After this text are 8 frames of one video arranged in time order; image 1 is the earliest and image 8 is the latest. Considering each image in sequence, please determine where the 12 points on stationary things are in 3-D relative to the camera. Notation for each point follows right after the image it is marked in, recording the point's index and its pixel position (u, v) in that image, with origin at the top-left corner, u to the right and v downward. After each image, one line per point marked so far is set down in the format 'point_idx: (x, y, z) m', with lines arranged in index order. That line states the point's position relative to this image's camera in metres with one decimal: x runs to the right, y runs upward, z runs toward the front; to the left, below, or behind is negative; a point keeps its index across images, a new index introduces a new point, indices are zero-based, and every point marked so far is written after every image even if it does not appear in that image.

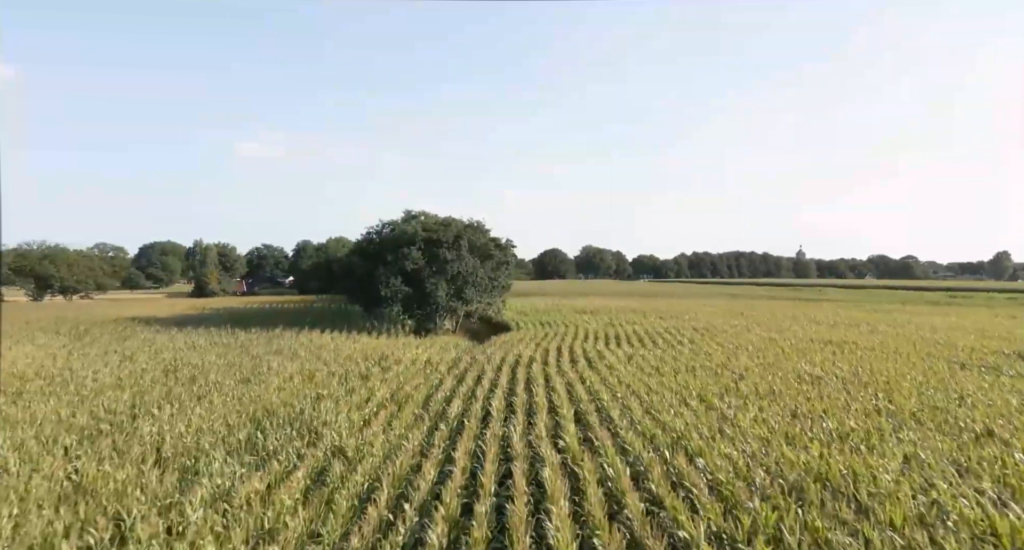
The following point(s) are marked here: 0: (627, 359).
0: (+2.6, -1.9, +14.7) m
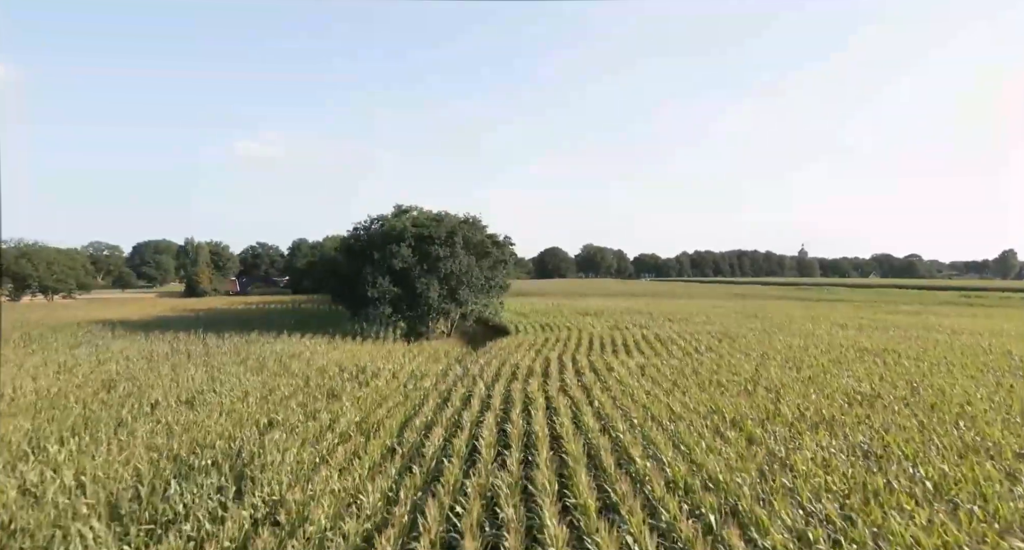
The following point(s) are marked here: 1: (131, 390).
0: (+2.5, -1.9, +12.9) m
1: (-5.9, -1.8, +10.3) m
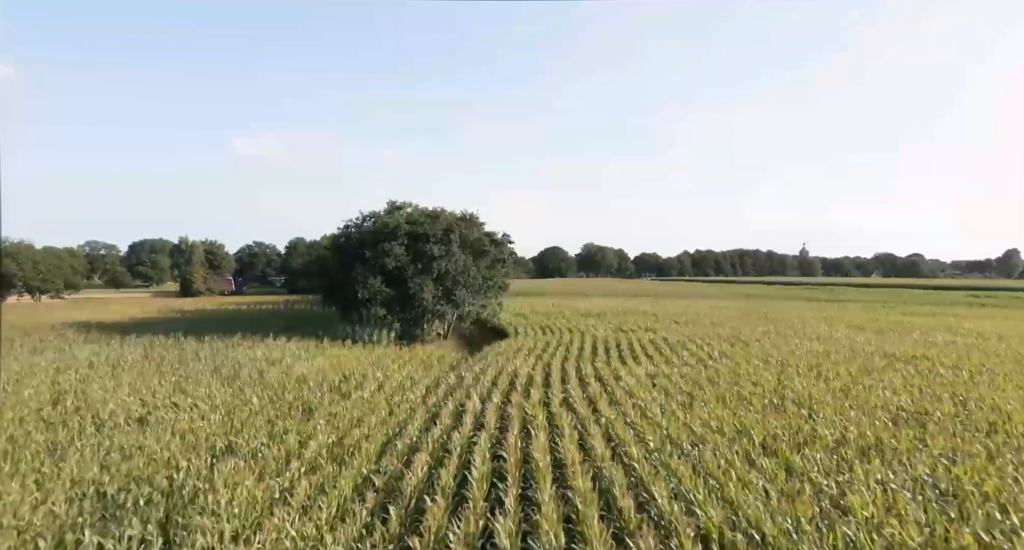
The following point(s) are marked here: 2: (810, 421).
0: (+2.4, -1.9, +11.8) m
1: (-5.9, -1.8, +9.2) m
2: (+3.6, -1.8, +8.1) m
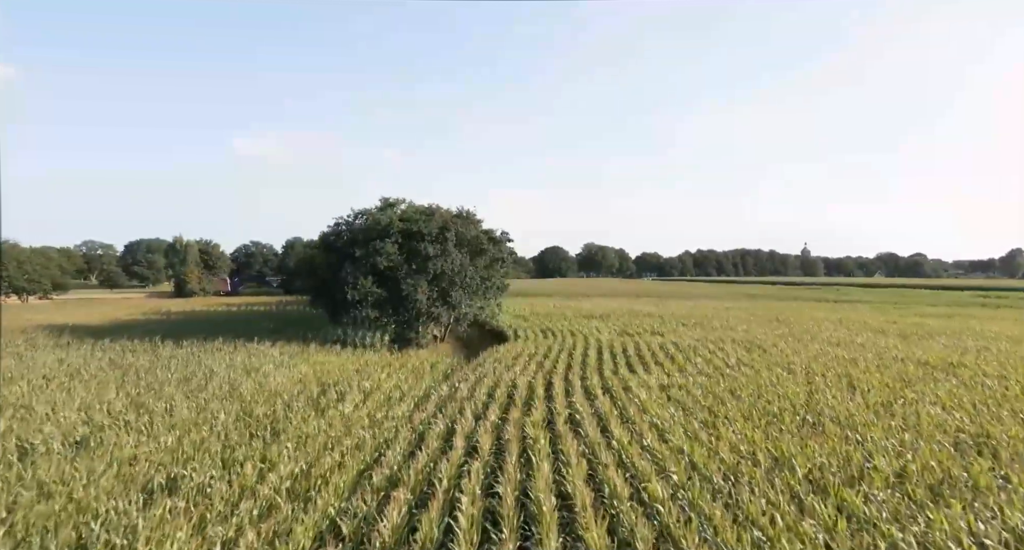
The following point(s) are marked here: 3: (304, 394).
0: (+2.4, -1.9, +10.6) m
1: (-6.0, -1.8, +8.0) m
2: (+3.6, -1.8, +6.9) m
3: (-3.3, -1.9, +10.7) m
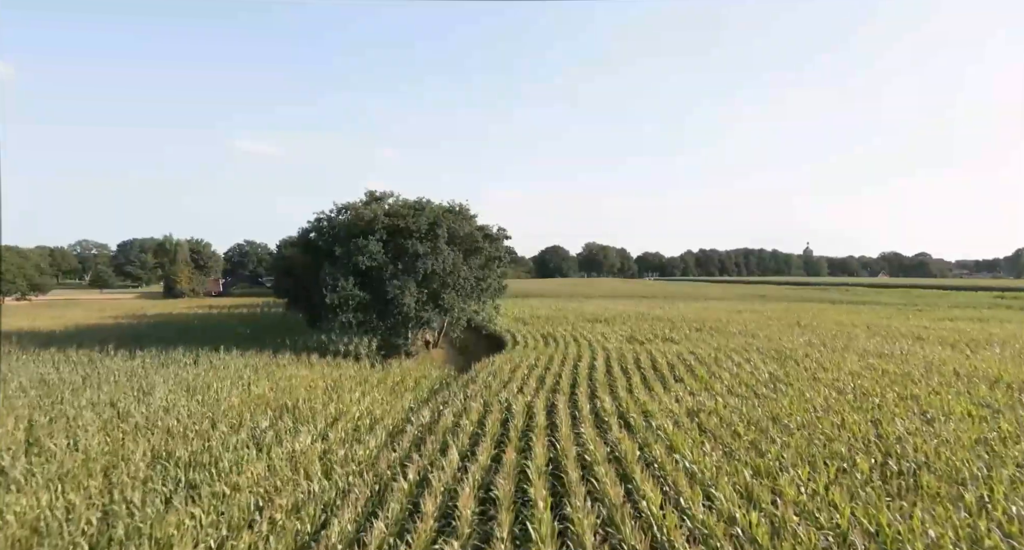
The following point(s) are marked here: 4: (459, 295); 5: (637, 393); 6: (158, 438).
0: (+2.3, -1.9, +8.6) m
1: (-6.0, -1.8, +6.0) m
2: (+3.5, -1.8, +5.0) m
3: (-3.4, -1.9, +8.7) m
4: (-1.6, -0.6, +19.6) m
5: (+2.0, -1.9, +10.9) m
6: (-4.1, -1.9, +7.7) m
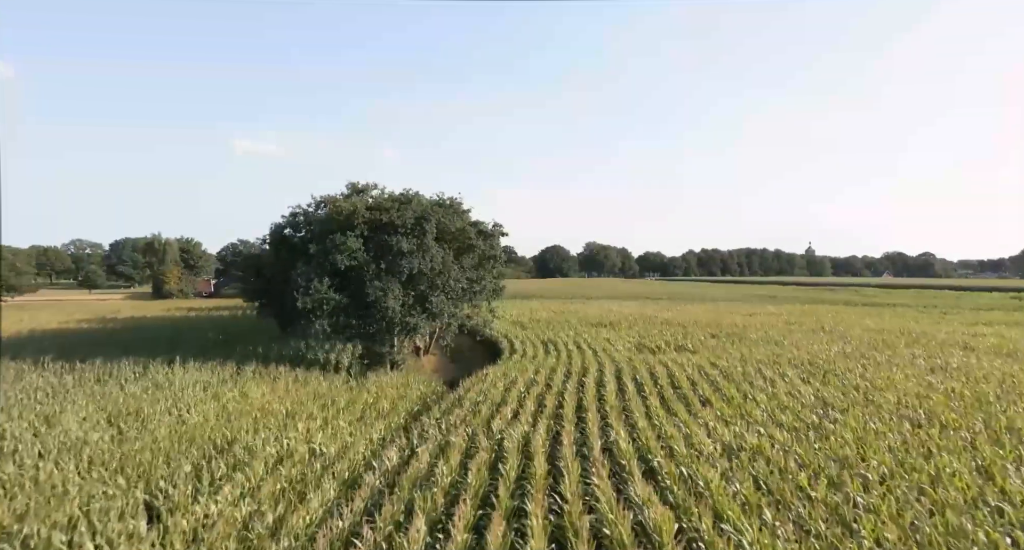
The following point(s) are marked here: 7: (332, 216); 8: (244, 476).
0: (+2.3, -1.9, +6.7) m
1: (-6.1, -1.8, +4.1) m
2: (+3.4, -1.8, +3.0) m
3: (-3.5, -1.9, +6.7) m
4: (-1.7, -0.6, +17.6) m
5: (+2.0, -1.9, +8.9) m
6: (-4.2, -1.9, +5.7) m
7: (-4.4, +1.5, +16.4) m
8: (-2.7, -2.0, +6.6) m
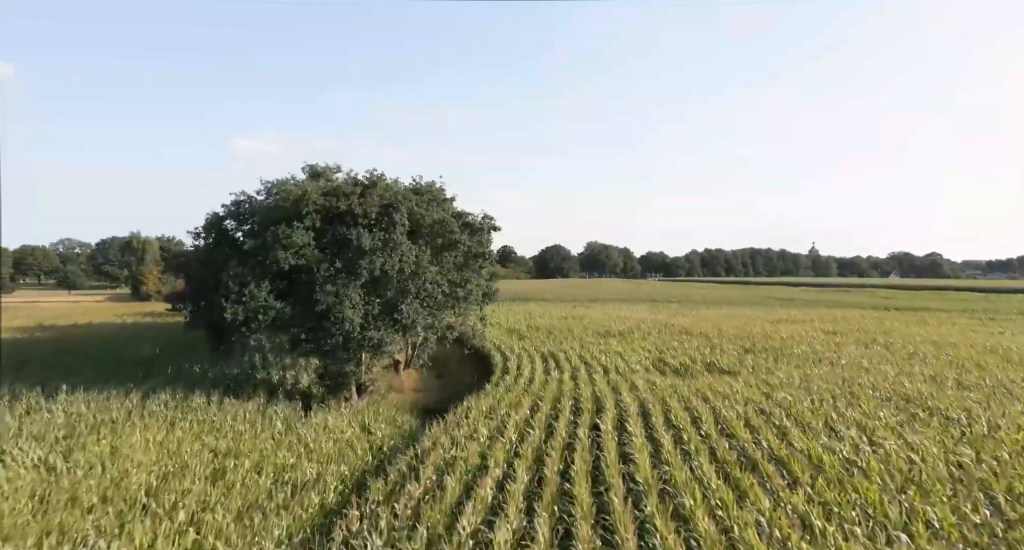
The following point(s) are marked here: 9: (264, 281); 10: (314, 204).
0: (+2.1, -2.0, +3.3) m
1: (-6.3, -1.9, +0.7) m
2: (+3.3, -1.9, -0.4) m
3: (-3.7, -2.0, +3.4) m
4: (-1.8, -0.6, +14.2) m
5: (+1.8, -2.0, +5.5) m
6: (-4.3, -1.9, +2.3) m
7: (-4.6, +1.4, +13.1) m
8: (-2.8, -2.0, +3.3) m
9: (-4.7, -0.1, +12.5) m
10: (-3.9, +1.4, +13.0) m
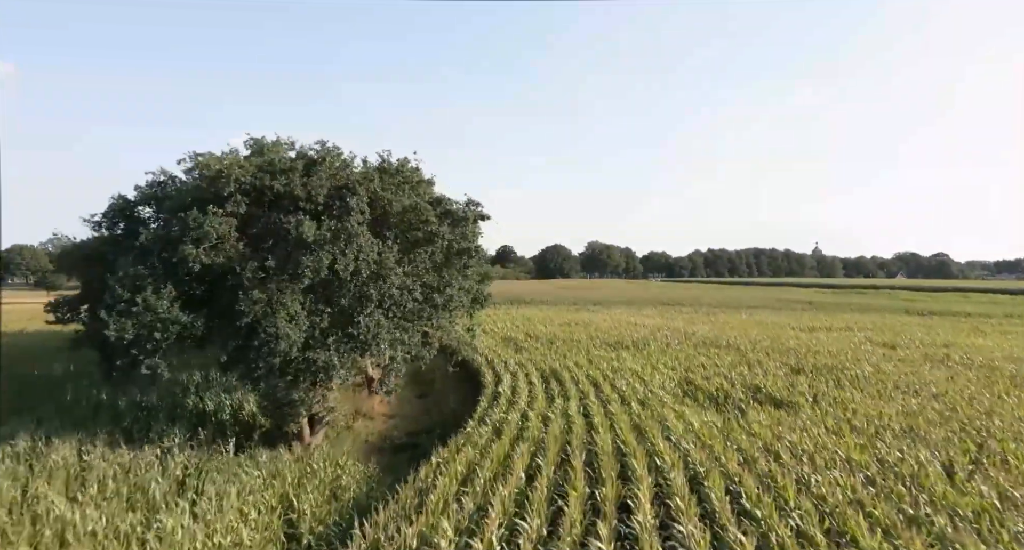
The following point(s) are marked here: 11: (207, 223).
0: (+2.0, -2.0, +0.1) m
1: (-6.4, -1.9, -2.5) m
2: (+3.2, -1.9, -3.5) m
3: (-3.8, -2.0, +0.2) m
4: (-2.0, -0.7, +11.1) m
5: (+1.7, -2.0, +2.4) m
6: (-4.5, -2.0, -0.8) m
7: (-4.7, +1.4, +9.9) m
8: (-3.0, -2.0, +0.1) m
9: (-4.8, -0.1, +9.3) m
10: (-4.0, +1.3, +9.8) m
11: (-4.2, +0.7, +9.2) m
